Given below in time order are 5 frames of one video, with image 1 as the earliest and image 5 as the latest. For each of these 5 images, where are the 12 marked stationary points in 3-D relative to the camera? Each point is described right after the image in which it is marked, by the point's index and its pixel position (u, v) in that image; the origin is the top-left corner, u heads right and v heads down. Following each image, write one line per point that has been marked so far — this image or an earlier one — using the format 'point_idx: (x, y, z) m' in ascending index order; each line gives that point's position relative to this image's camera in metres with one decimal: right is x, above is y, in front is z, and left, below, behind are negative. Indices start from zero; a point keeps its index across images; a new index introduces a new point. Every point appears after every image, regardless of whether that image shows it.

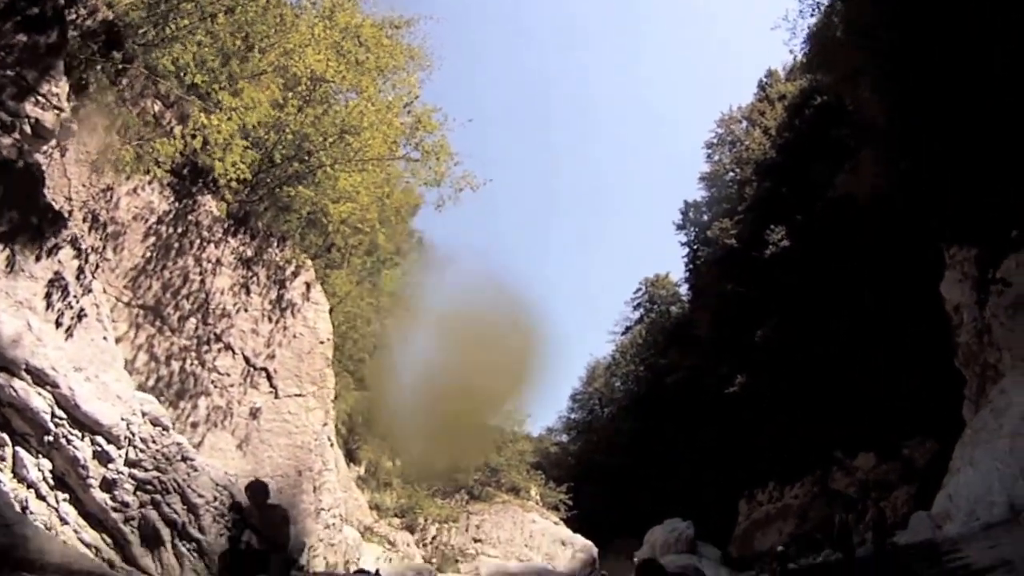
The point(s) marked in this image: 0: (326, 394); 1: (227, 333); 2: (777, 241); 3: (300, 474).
0: (-3.3, -1.8, +15.1) m
1: (-4.6, -0.7, +13.8) m
2: (+5.7, +0.9, +18.7) m
3: (-3.4, -2.9, +13.9) m
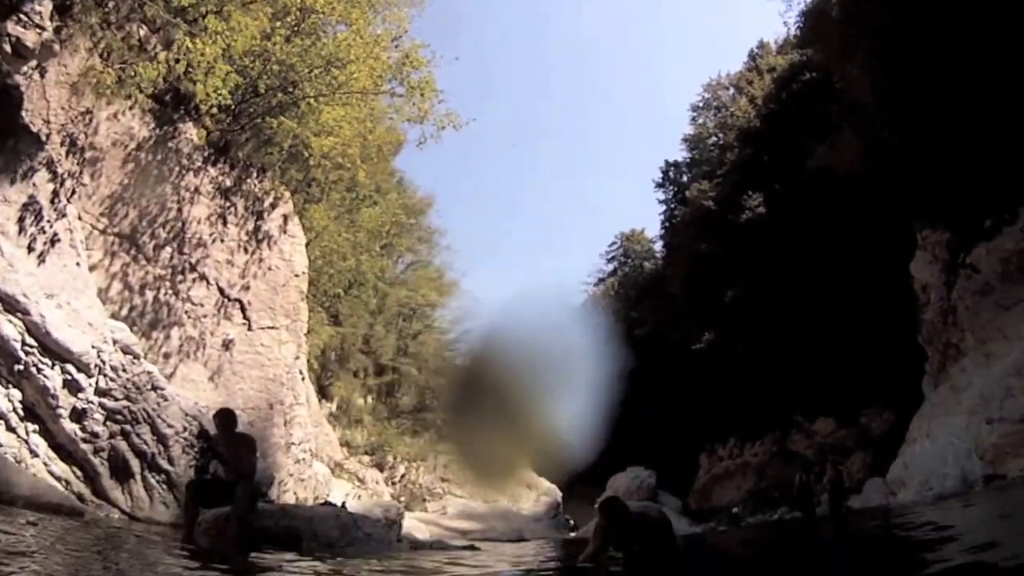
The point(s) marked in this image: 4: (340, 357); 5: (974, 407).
0: (-3.7, -0.7, +15.1) m
1: (-4.9, +0.4, +13.7) m
2: (+5.2, +1.7, +18.9) m
3: (-3.9, -1.9, +14.1) m
4: (-3.5, -1.4, +18.1) m
5: (+4.7, -1.2, +8.9) m
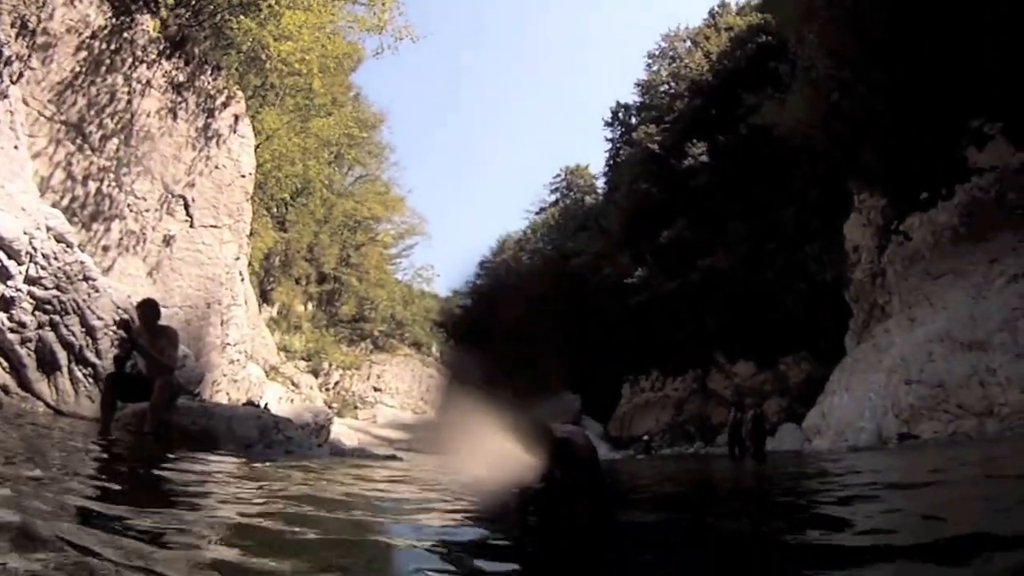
0: (-4.6, +1.0, +15.0) m
1: (-5.6, +2.0, +13.4) m
2: (+4.1, +3.0, +19.3) m
3: (-4.8, -0.3, +14.0) m
4: (-4.8, +0.5, +18.1) m
5: (+4.3, -0.9, +9.7) m
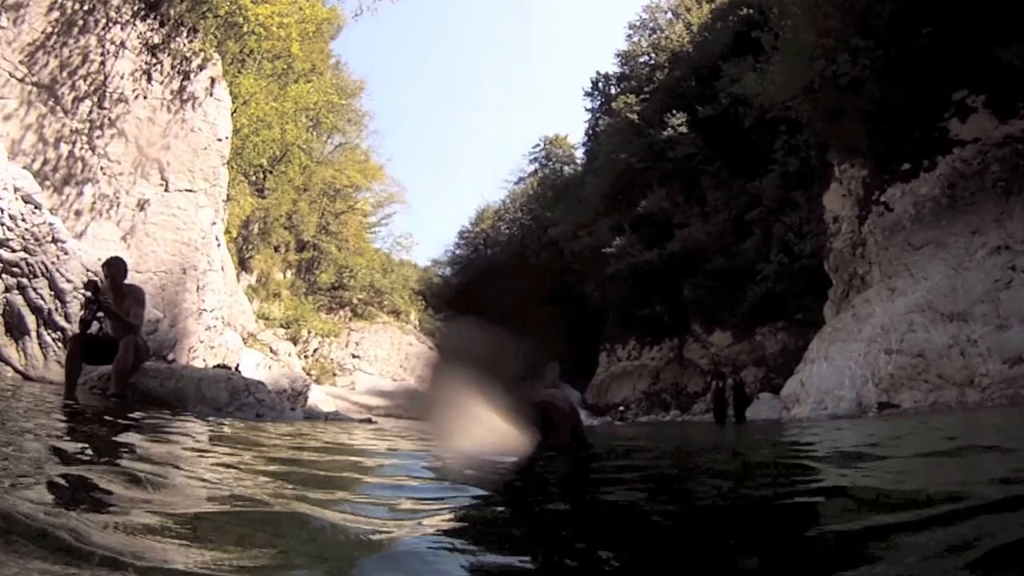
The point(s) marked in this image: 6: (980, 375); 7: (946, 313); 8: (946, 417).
0: (-5.0, +1.6, +14.7) m
1: (-5.8, +2.5, +13.1) m
2: (+3.7, +3.7, +19.3) m
3: (-5.1, +0.2, +13.8) m
4: (-5.2, +1.2, +17.8) m
5: (+4.1, -0.5, +9.8) m
6: (+4.5, -0.8, +8.3) m
7: (+4.5, -0.3, +9.0) m
8: (+4.0, -1.2, +8.0) m
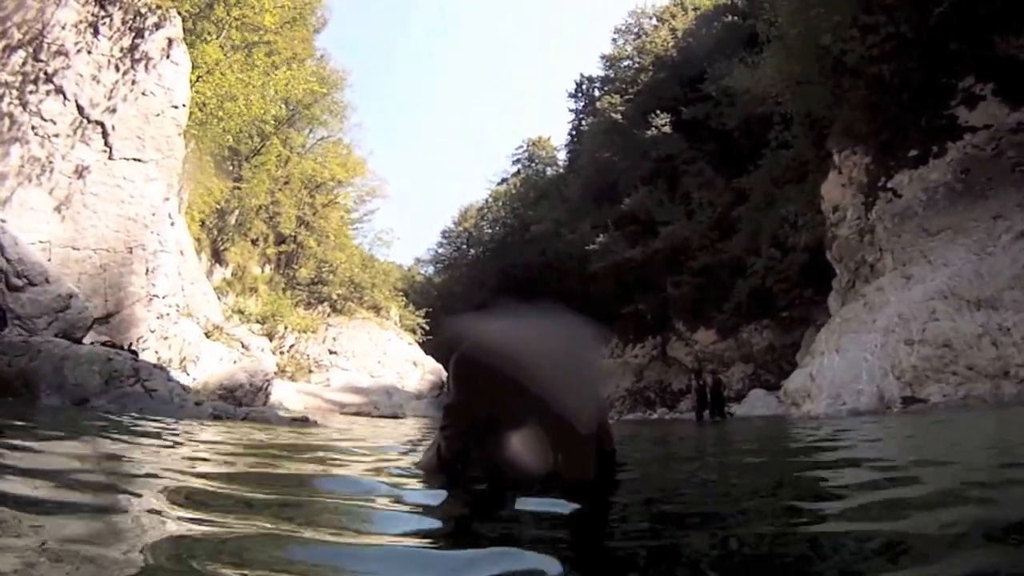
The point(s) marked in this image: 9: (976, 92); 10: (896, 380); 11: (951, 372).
0: (-5.2, +1.7, +13.9) m
1: (-6.0, +2.7, +12.3) m
2: (+3.3, +3.7, +18.9) m
3: (-5.3, +0.4, +13.0) m
4: (-5.5, +1.3, +17.0) m
5: (+4.1, -0.4, +9.4) m
6: (+4.6, -0.7, +8.0) m
7: (+4.6, -0.1, +8.7) m
8: (+4.1, -1.0, +7.6) m
9: (+5.8, +2.5, +10.8) m
10: (+3.9, -0.9, +9.0) m
11: (+4.3, -0.8, +8.5) m
